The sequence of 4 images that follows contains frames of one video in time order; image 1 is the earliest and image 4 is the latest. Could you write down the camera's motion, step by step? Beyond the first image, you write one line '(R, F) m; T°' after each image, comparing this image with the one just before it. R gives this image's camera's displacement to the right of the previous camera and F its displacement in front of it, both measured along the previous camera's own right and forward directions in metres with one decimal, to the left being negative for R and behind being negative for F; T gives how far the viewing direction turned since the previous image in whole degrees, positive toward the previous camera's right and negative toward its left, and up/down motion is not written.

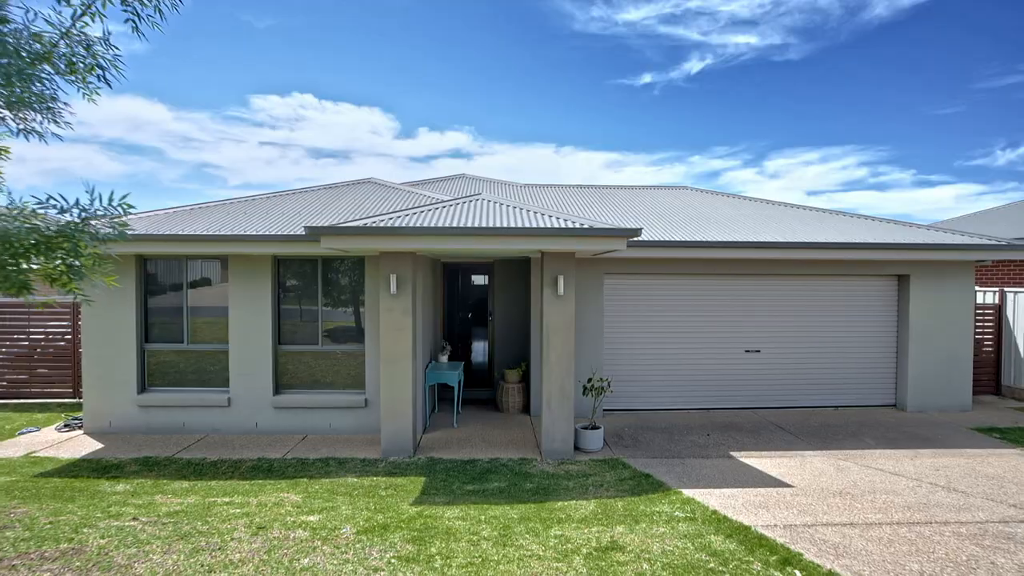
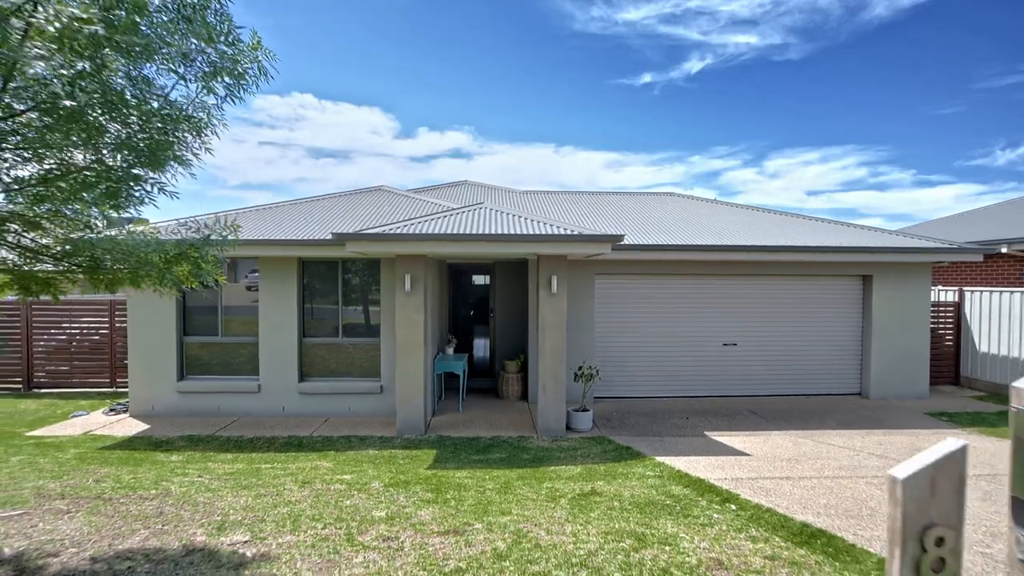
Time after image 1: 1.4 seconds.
(0.0, -0.9) m; 0°
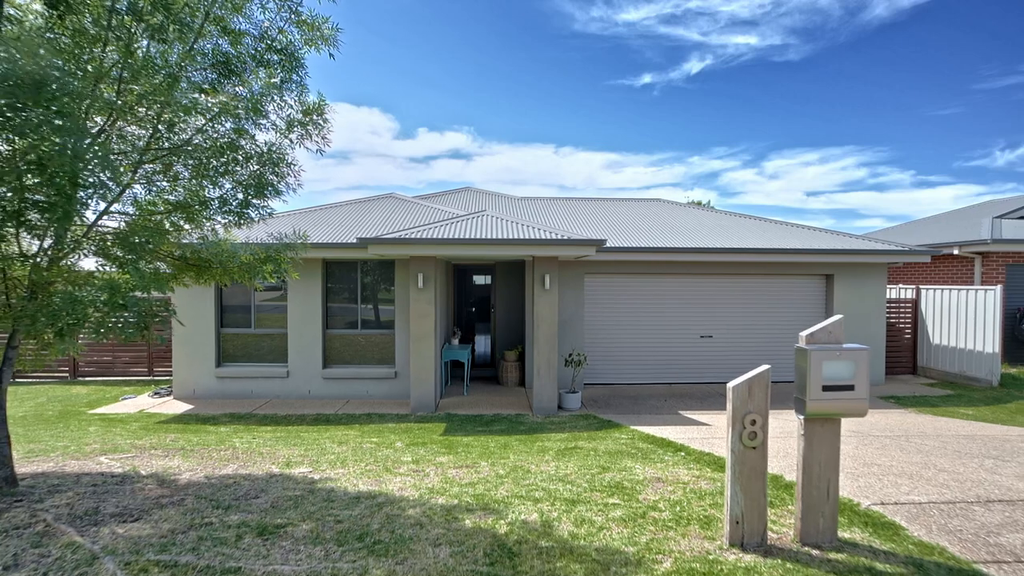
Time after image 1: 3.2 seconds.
(0.0, -1.1) m; 0°
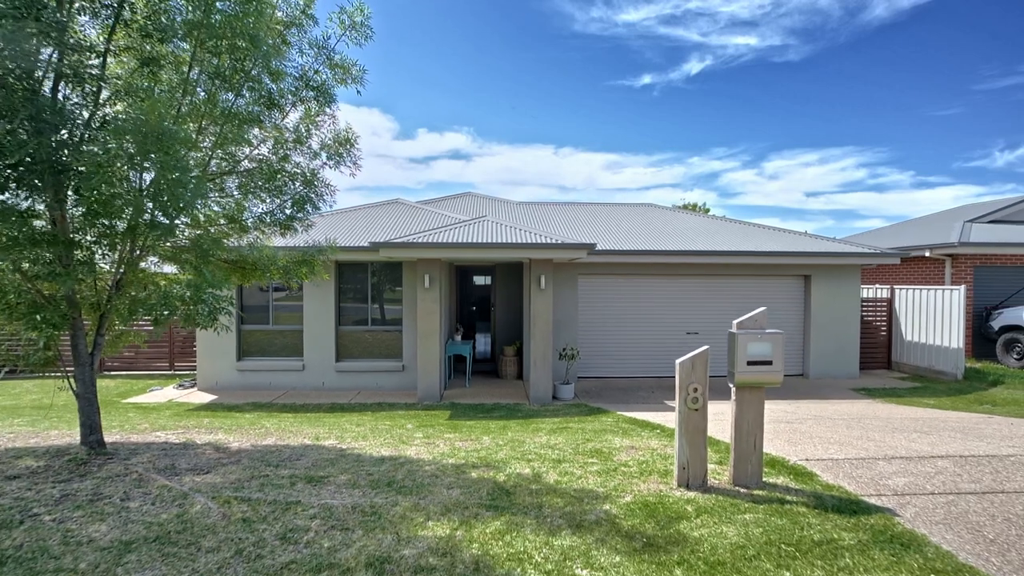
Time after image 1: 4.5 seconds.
(0.0, -0.8) m; 0°
